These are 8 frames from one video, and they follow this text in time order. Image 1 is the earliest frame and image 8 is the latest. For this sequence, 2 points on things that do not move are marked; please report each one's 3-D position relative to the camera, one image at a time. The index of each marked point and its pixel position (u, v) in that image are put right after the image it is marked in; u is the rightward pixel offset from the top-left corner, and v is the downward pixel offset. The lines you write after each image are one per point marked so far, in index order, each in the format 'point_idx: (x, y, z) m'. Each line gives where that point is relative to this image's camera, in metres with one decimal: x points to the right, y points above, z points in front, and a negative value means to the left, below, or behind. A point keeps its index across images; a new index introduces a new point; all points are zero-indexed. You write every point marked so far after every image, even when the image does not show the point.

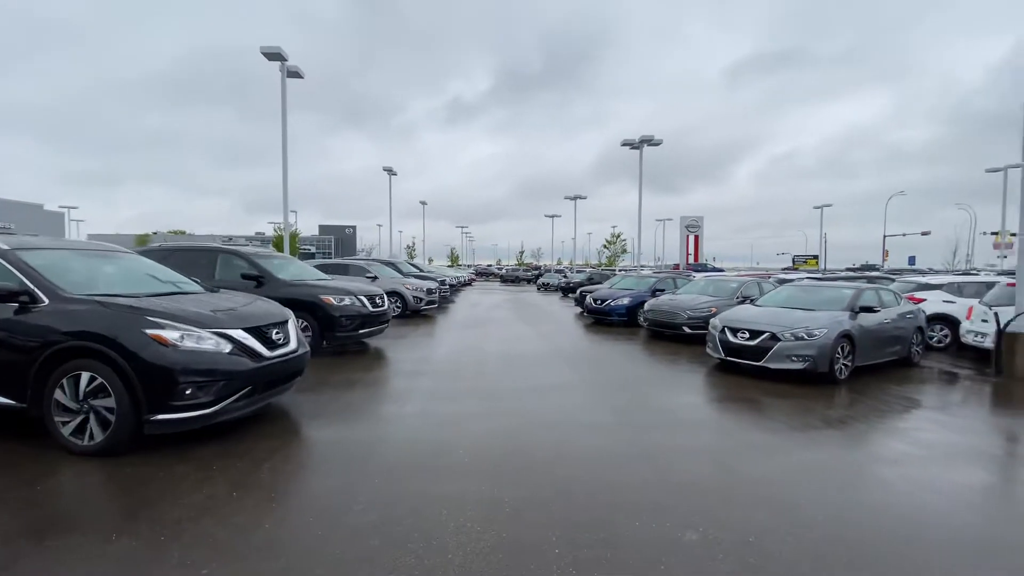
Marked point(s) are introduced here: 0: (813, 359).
0: (+4.6, -1.1, +7.3) m
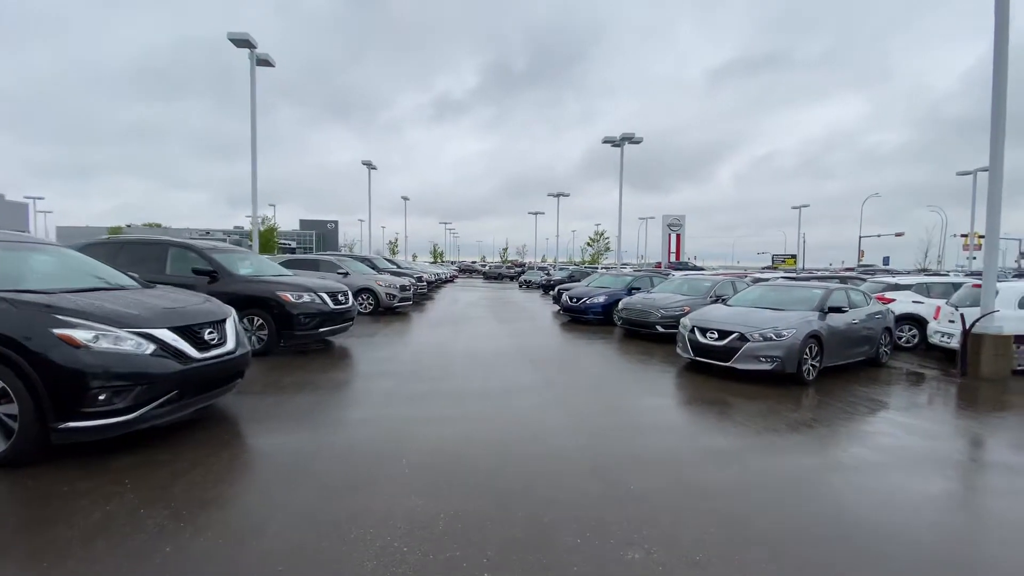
0: (+4.0, -1.1, +7.2) m
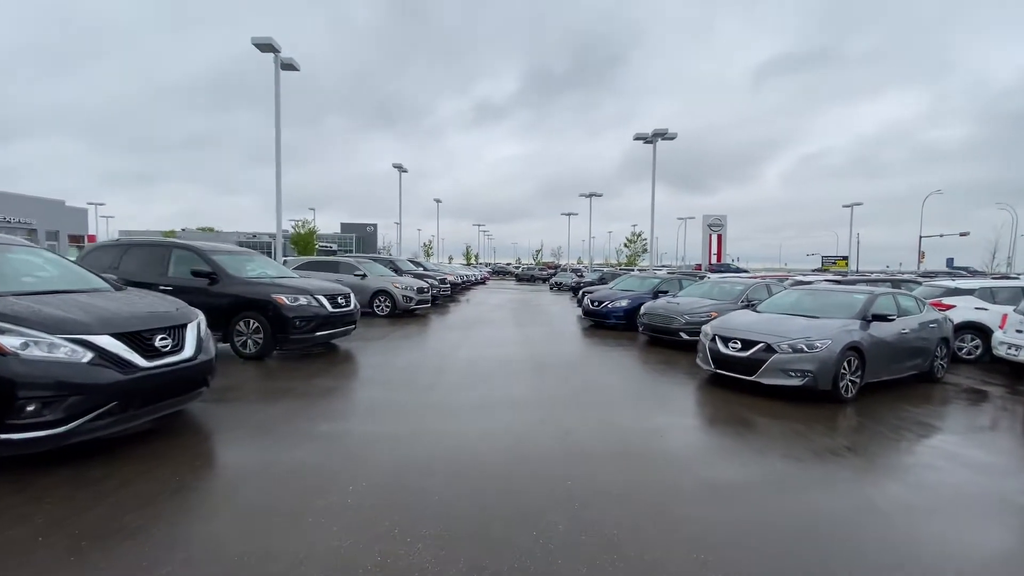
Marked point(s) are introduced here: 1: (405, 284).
0: (+4.0, -1.2, +6.3) m
1: (-3.4, +0.1, +15.2) m
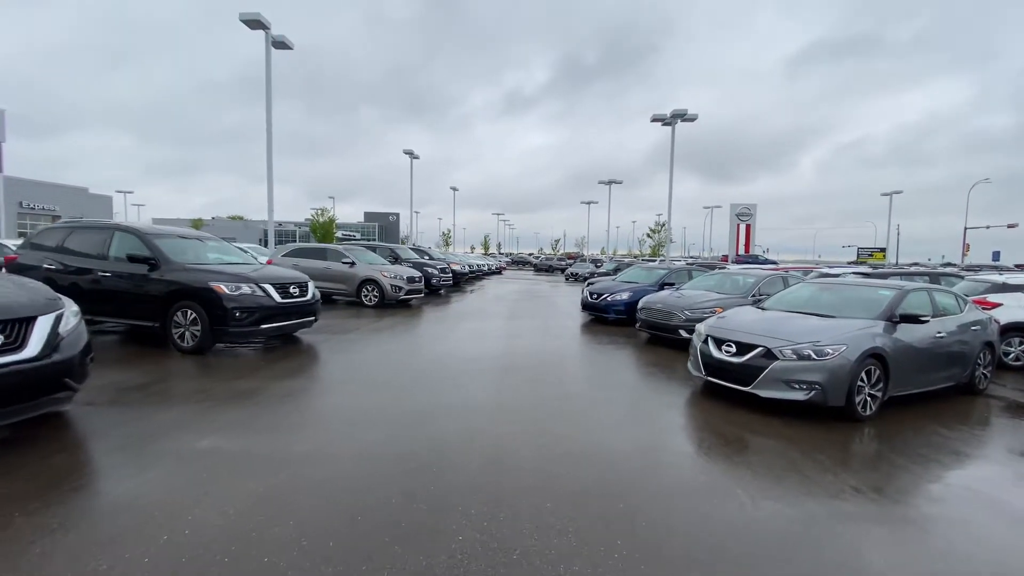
0: (+3.3, -1.1, +5.2) m
1: (-3.6, +0.5, +14.4) m
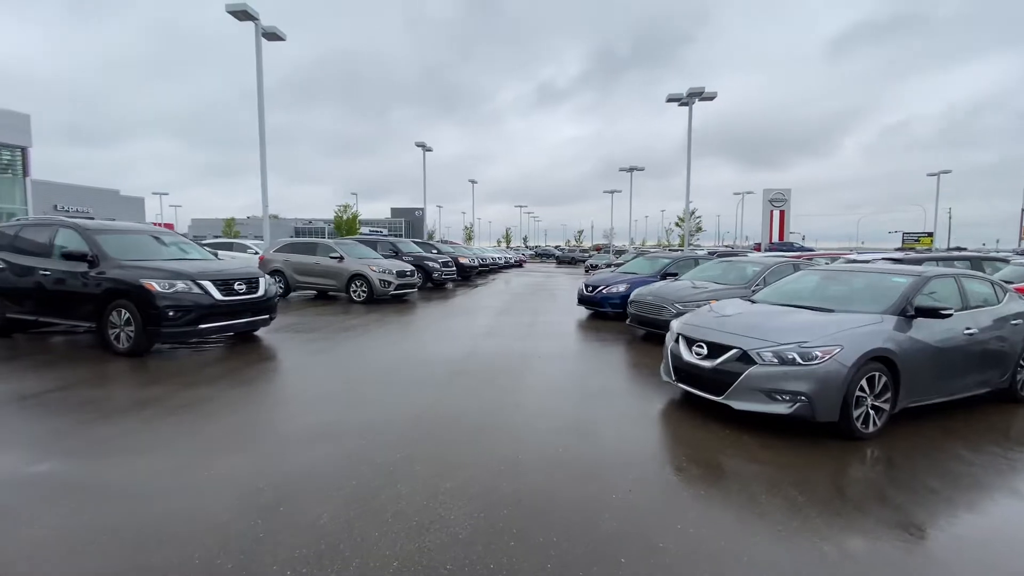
0: (+2.6, -1.0, +4.2) m
1: (-3.7, +0.6, +13.8) m
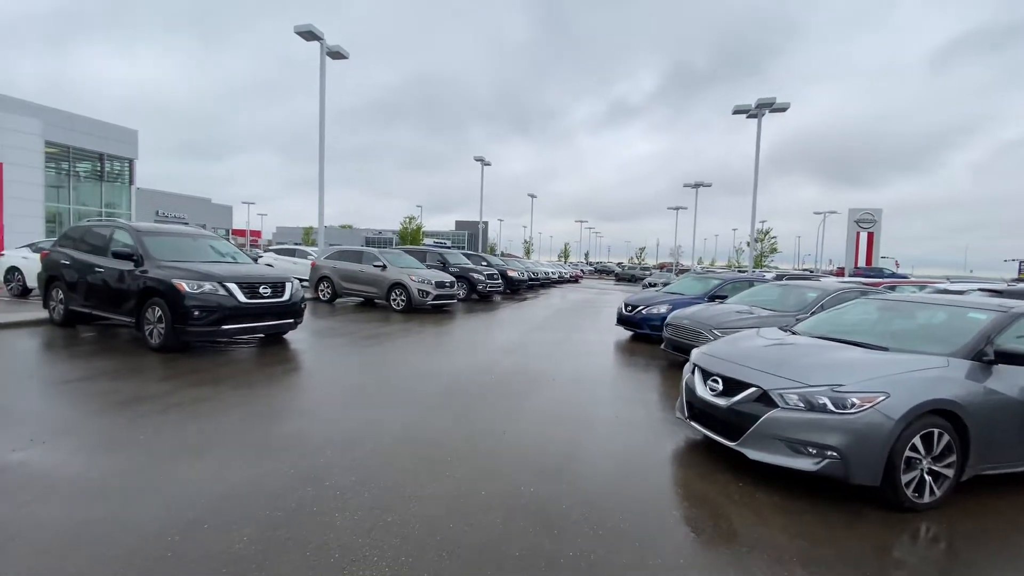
0: (+2.4, -1.2, +3.4) m
1: (-2.5, +0.3, +13.9) m
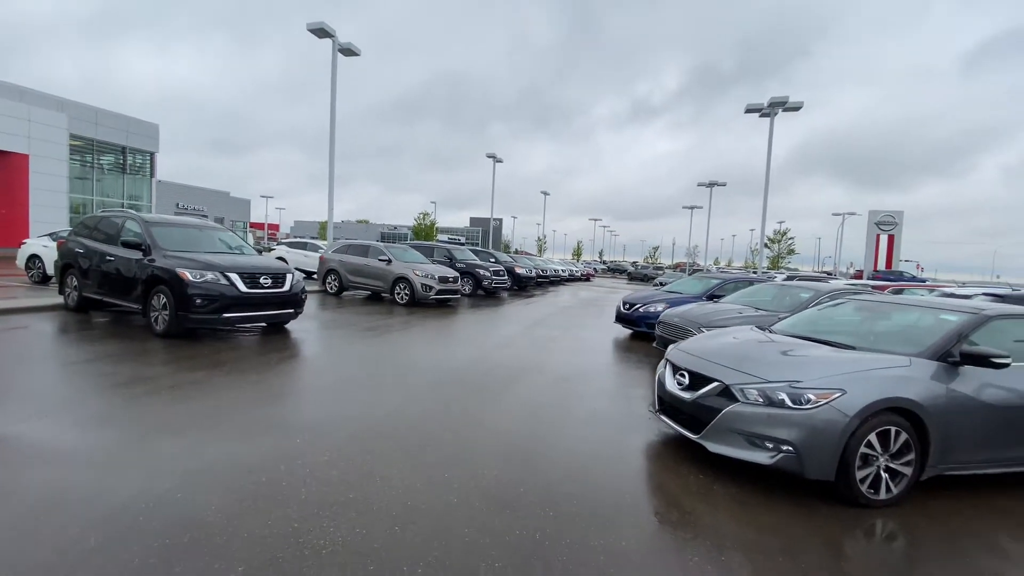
0: (+2.1, -1.2, +3.5) m
1: (-2.5, +0.5, +14.1) m
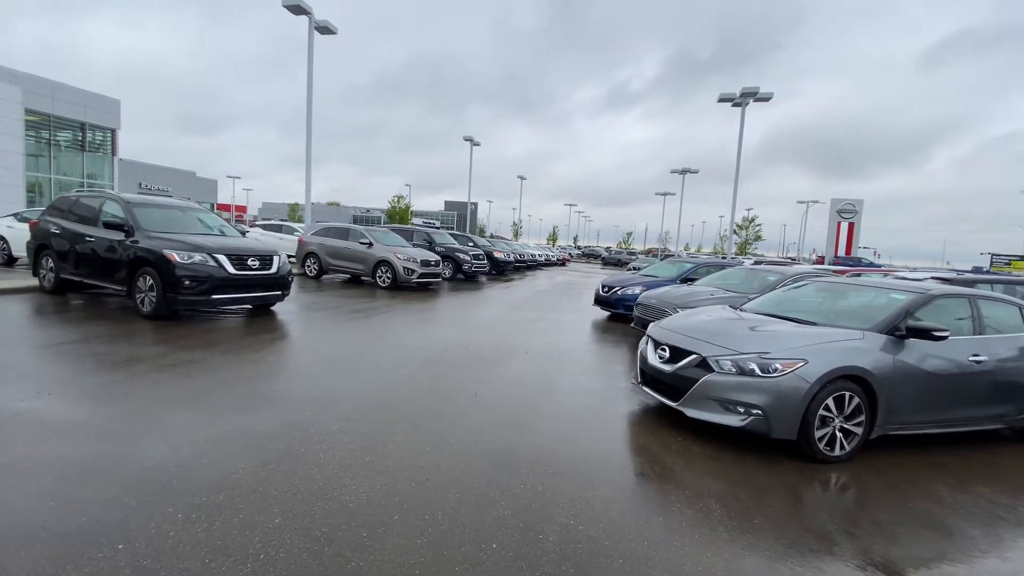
0: (+2.1, -1.0, +3.9) m
1: (-3.0, +1.0, +14.2) m
